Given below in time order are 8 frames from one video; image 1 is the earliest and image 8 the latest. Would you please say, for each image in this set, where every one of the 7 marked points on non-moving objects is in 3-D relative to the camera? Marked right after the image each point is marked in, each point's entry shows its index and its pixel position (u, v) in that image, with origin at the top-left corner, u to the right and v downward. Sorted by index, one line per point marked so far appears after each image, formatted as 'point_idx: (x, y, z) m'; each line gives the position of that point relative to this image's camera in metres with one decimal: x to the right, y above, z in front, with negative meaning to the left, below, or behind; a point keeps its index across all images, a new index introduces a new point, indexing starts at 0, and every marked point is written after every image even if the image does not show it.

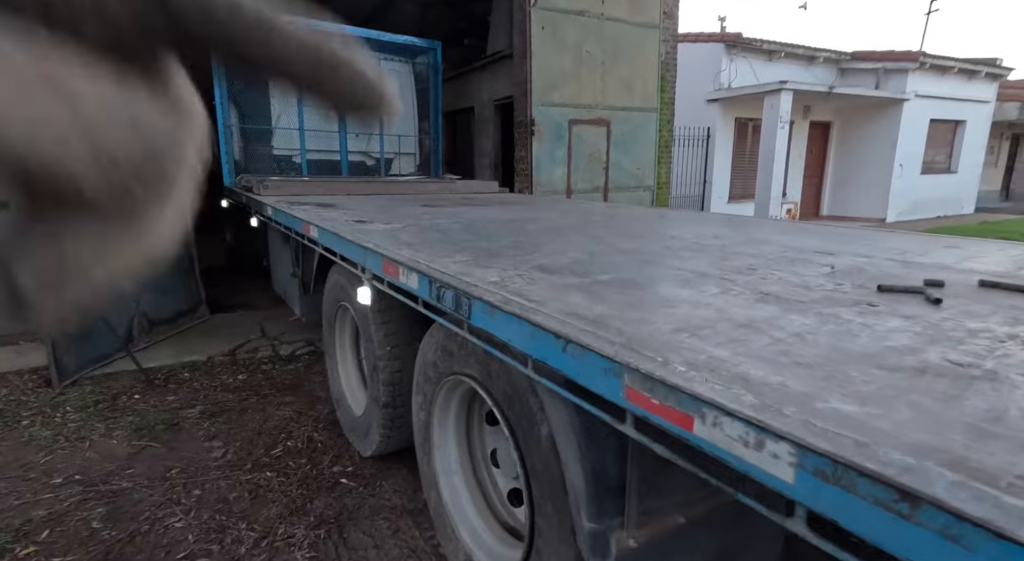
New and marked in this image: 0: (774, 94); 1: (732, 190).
0: (+5.6, +4.1, +12.2) m
1: (+5.5, +2.3, +14.4) m
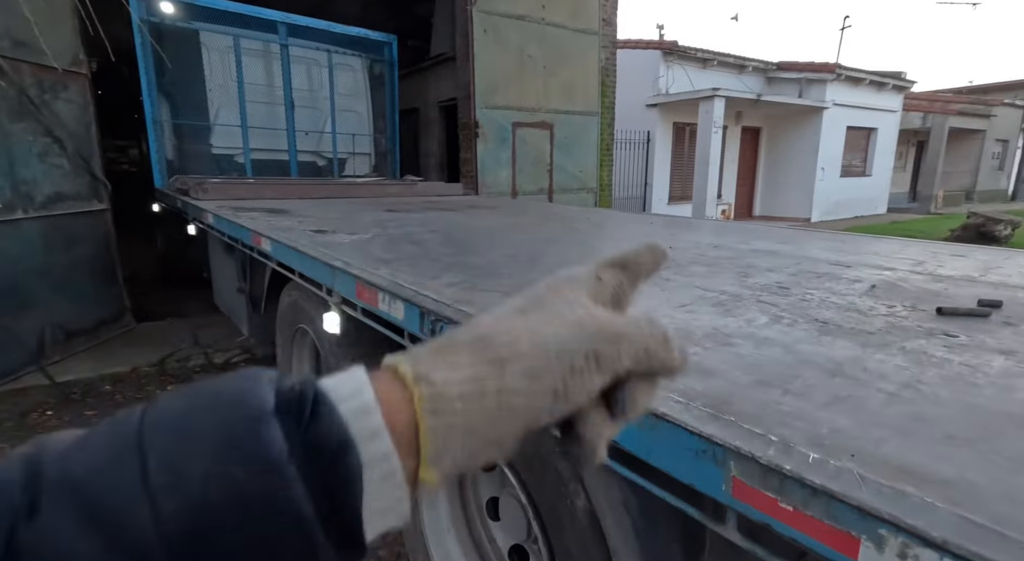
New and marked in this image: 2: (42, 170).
0: (+4.3, +4.1, +12.6) m
1: (+4.1, +2.3, +14.8) m
2: (-4.1, +1.0, +4.8) m
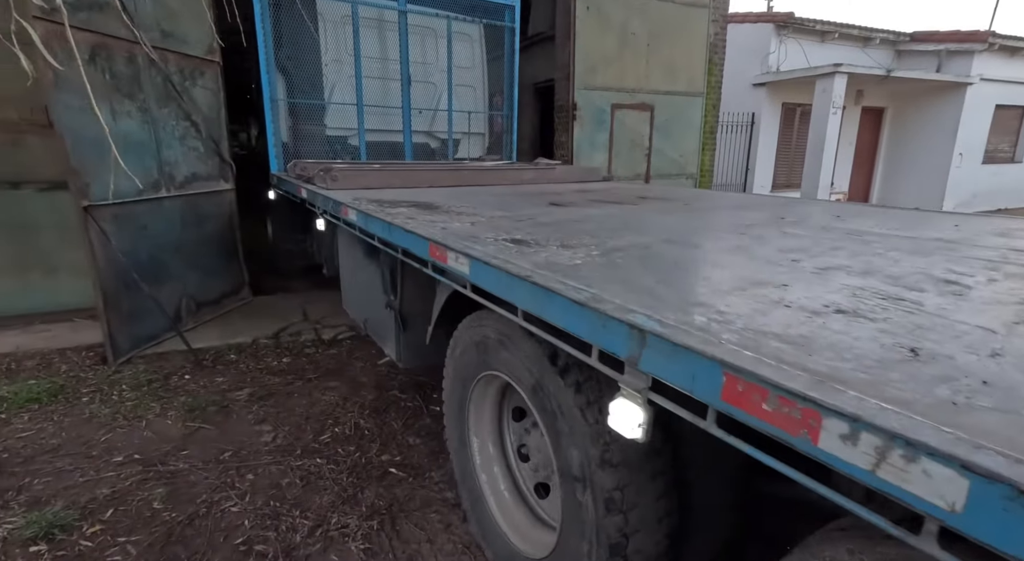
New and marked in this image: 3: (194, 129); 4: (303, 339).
0: (+6.5, +4.2, +11.5) m
1: (+6.6, +2.5, +13.8) m
2: (-3.0, +1.2, +5.1) m
3: (-3.0, +1.4, +5.3) m
4: (-2.0, -0.6, +5.4) m
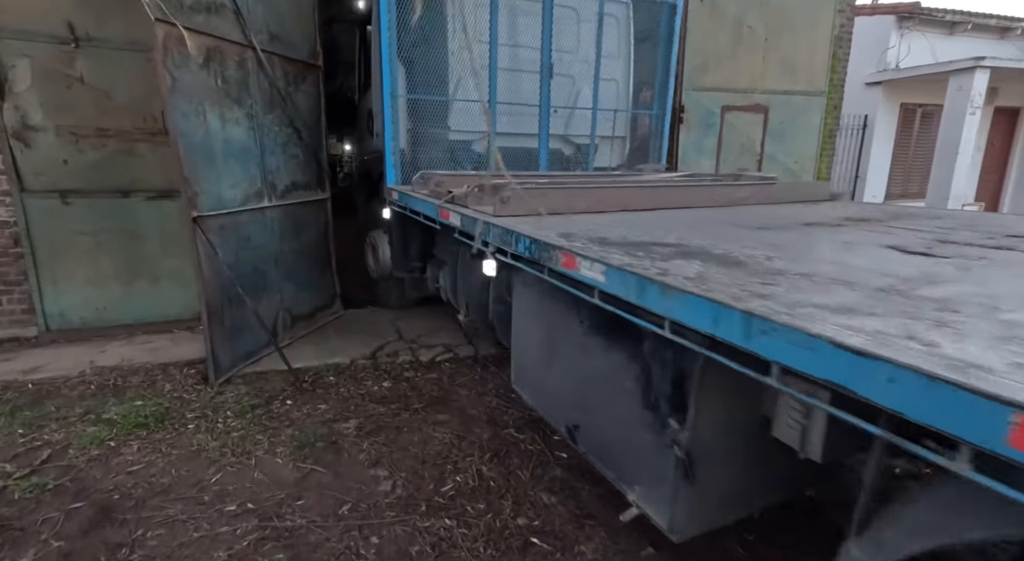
0: (+8.3, +3.8, +10.2) m
1: (+8.6, +2.1, +12.4) m
2: (-2.0, +1.1, +4.8) m
3: (-1.9, +1.3, +5.0) m
4: (-1.0, -0.7, +5.1) m
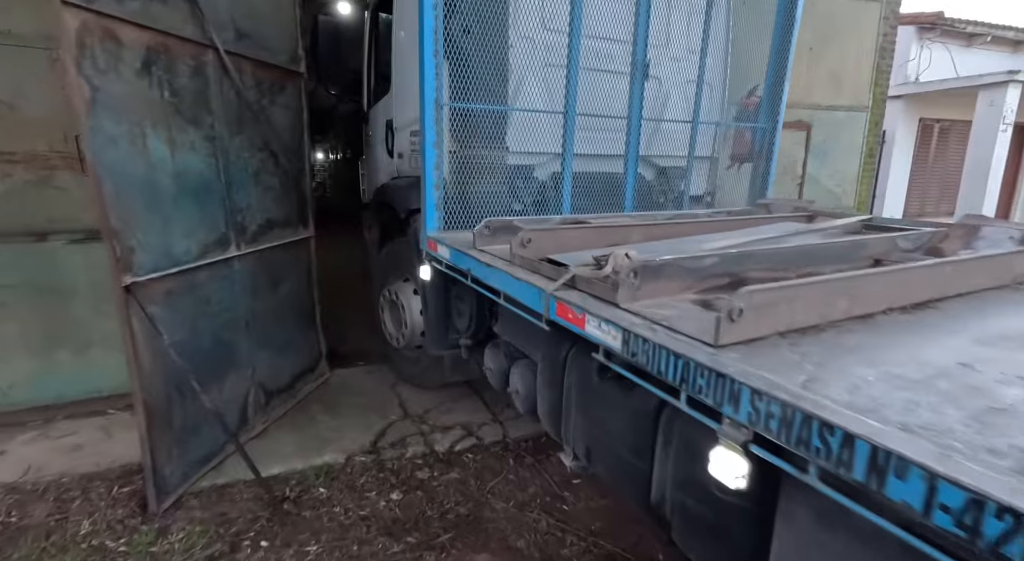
0: (+8.3, +3.3, +9.5) m
1: (+8.4, +1.5, +11.8) m
2: (-1.7, +0.6, +3.6) m
3: (-1.6, +0.8, +3.8) m
4: (-0.7, -1.2, +3.9) m
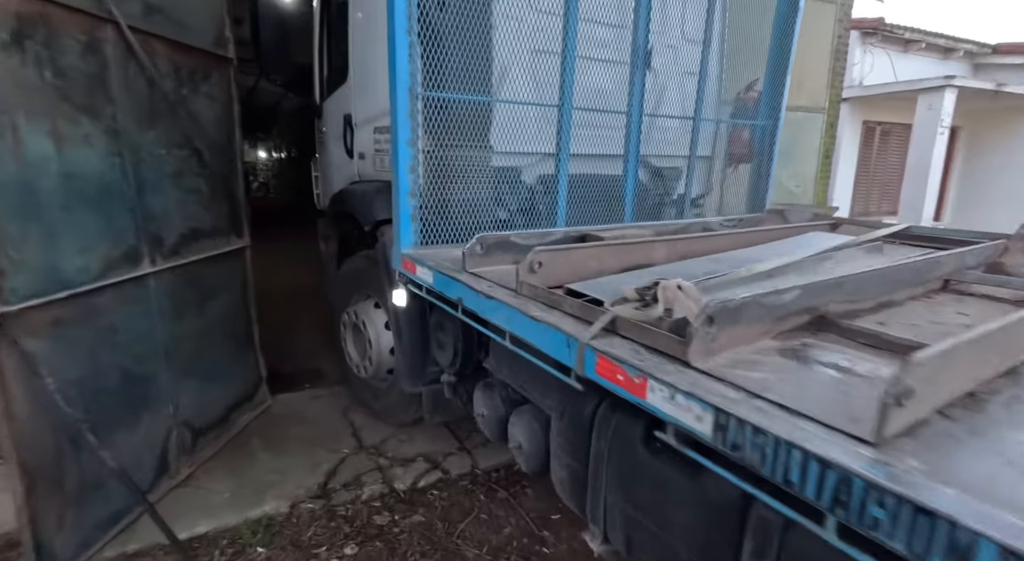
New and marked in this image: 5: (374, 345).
0: (+7.5, +3.3, +9.9) m
1: (+7.5, +1.6, +12.1) m
2: (-1.8, +0.5, +3.1) m
3: (-1.8, +0.7, +3.2) m
4: (-0.9, -1.3, +3.4) m
5: (-0.6, -0.3, +2.5) m
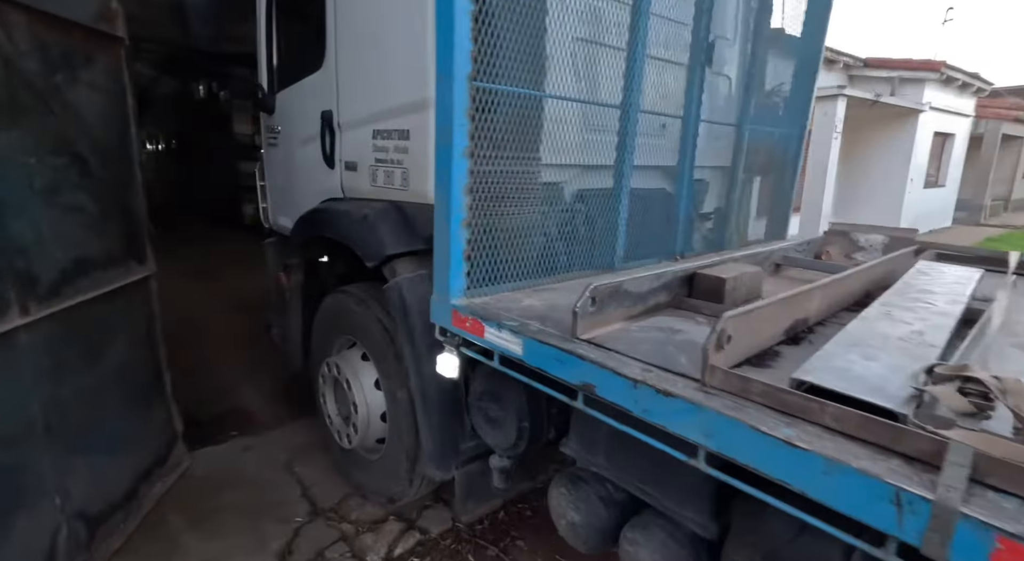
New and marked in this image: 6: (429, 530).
0: (+6.2, +3.3, +10.5) m
1: (+5.8, +1.5, +12.7) m
2: (-1.8, +0.3, +2.3) m
3: (-1.8, +0.5, +2.5) m
4: (-0.9, -1.5, +2.7) m
5: (-0.5, -0.4, +1.9) m
6: (-0.5, -1.4, +3.1) m
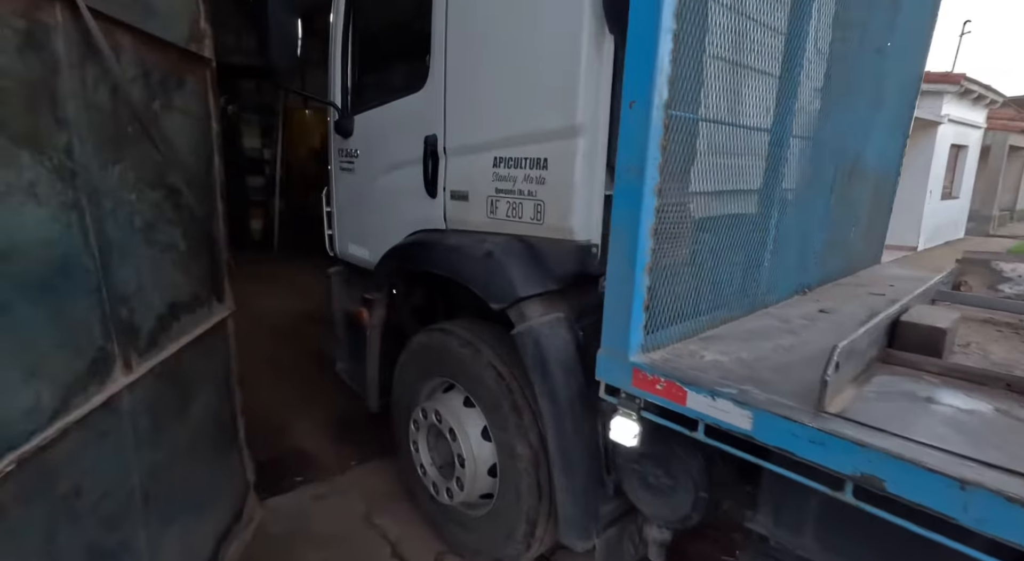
0: (+6.5, +3.0, +10.4) m
1: (+6.2, +1.2, +12.6) m
2: (-1.5, +0.1, +2.1) m
3: (-1.5, +0.4, +2.3) m
4: (-0.5, -1.6, +2.5) m
5: (-0.1, -0.6, +1.7) m
6: (-0.1, -1.6, +2.9) m
